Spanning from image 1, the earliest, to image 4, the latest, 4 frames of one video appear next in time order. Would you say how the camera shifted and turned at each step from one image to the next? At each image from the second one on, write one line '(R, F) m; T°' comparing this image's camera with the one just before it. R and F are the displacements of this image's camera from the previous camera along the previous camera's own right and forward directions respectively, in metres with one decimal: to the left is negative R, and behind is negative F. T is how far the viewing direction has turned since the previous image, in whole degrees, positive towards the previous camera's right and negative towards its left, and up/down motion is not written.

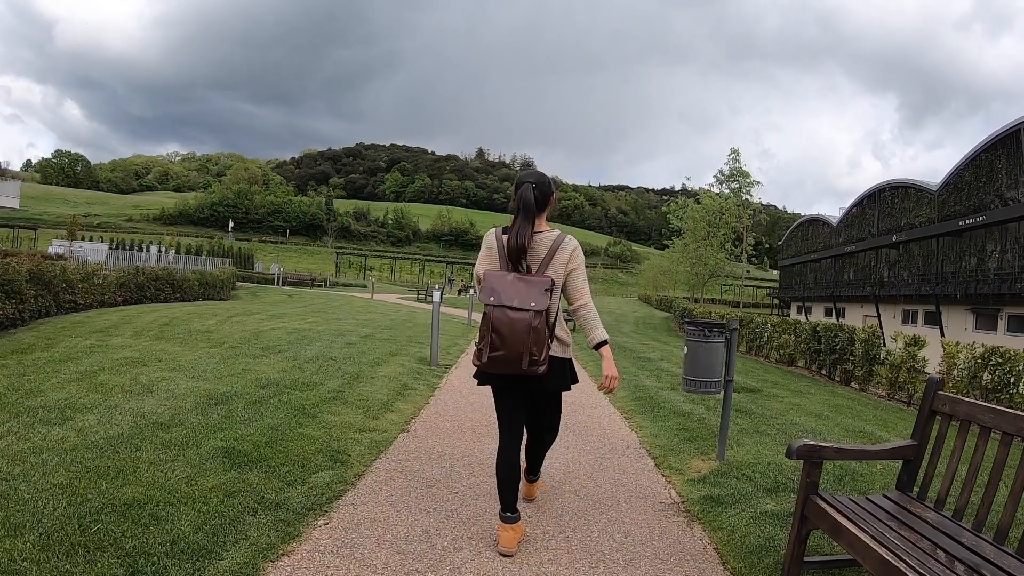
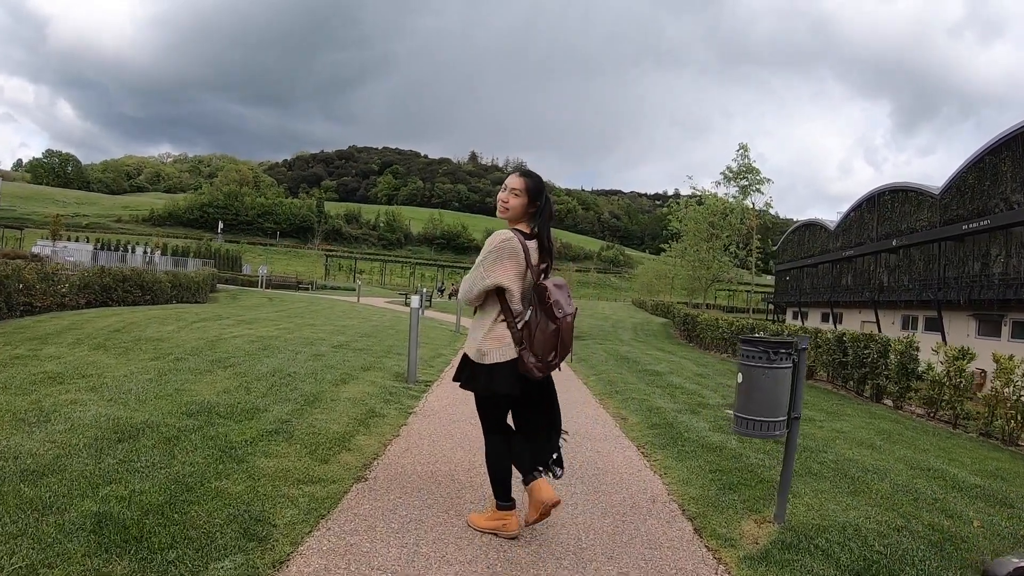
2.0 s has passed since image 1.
(0.0, +1.3) m; +1°
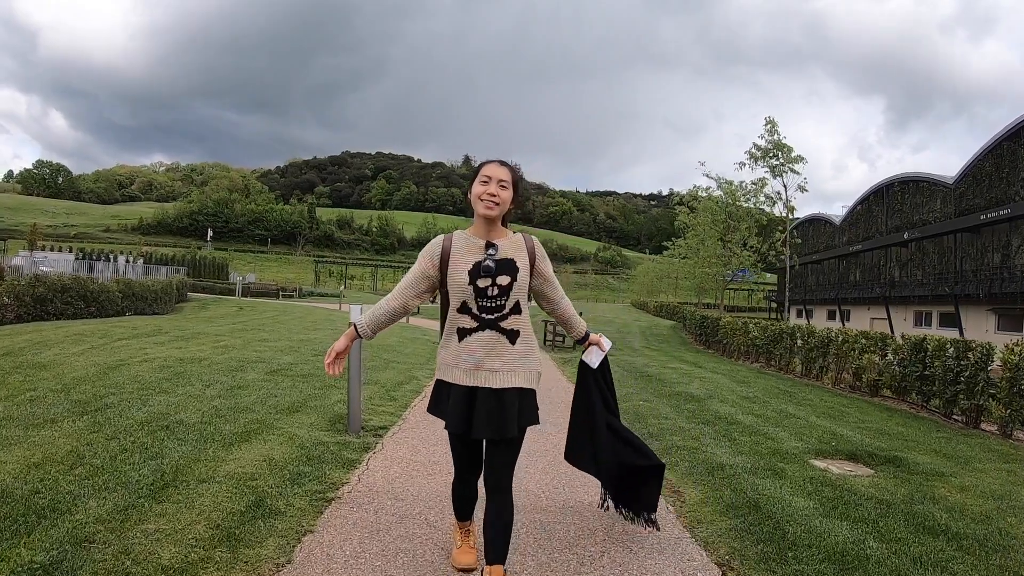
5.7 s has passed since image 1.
(+0.1, +2.3) m; 0°
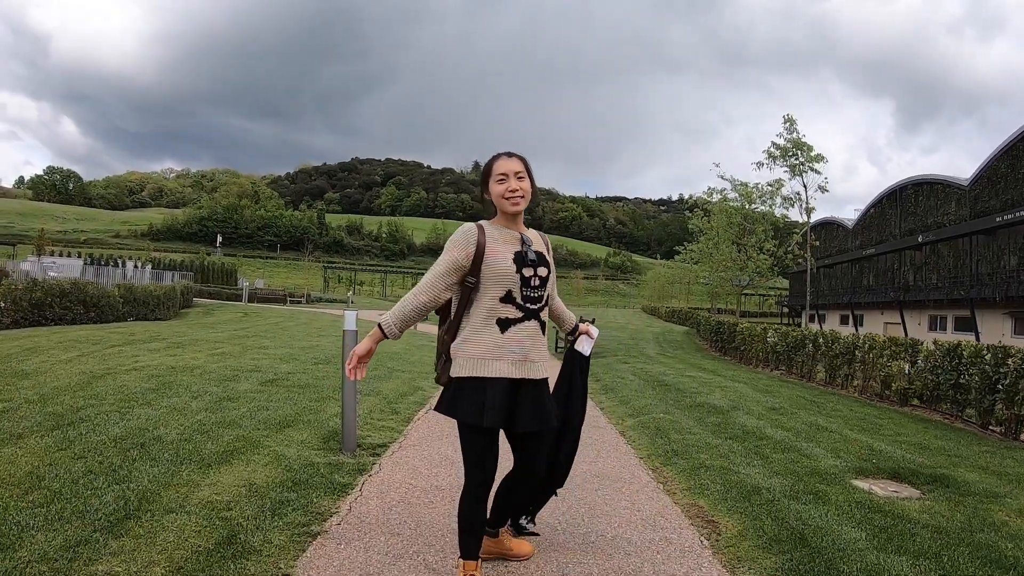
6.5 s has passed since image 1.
(0.0, +0.5) m; -1°
